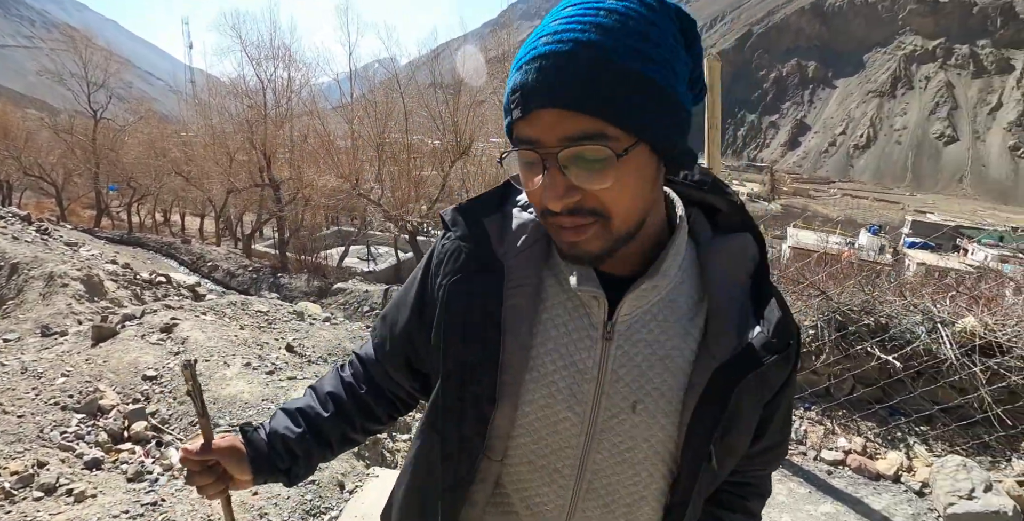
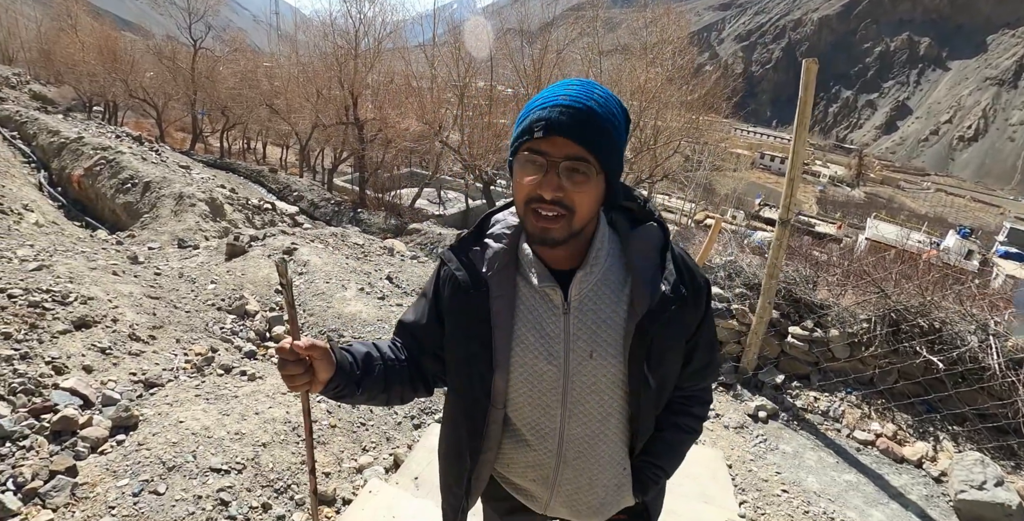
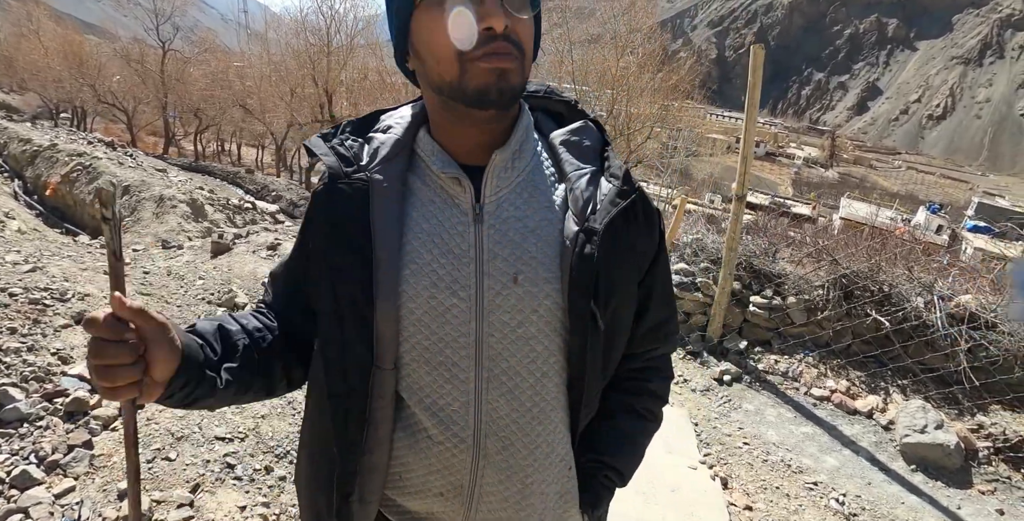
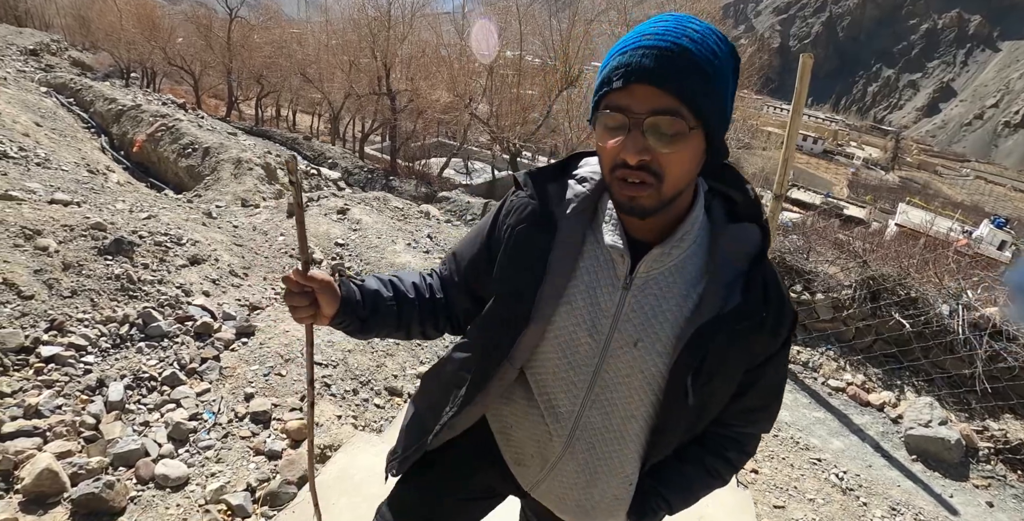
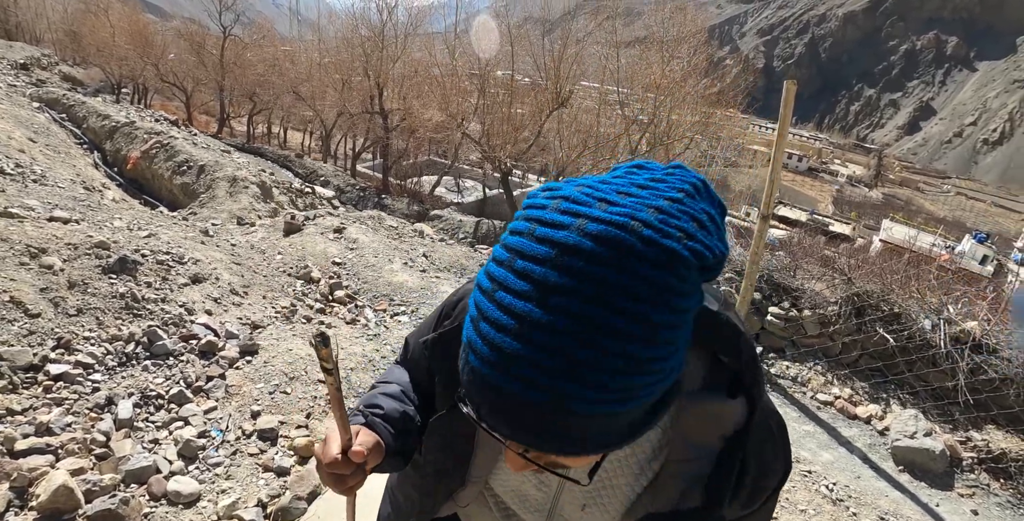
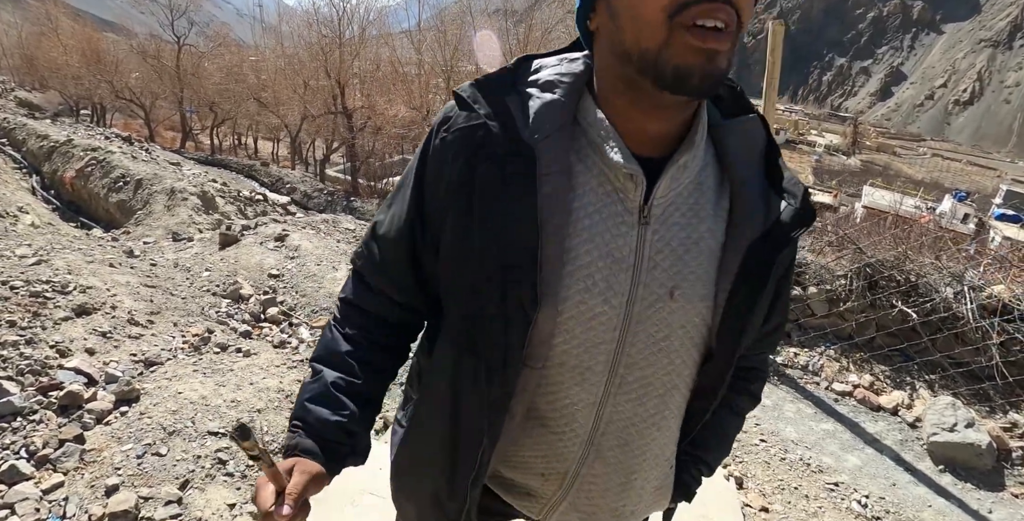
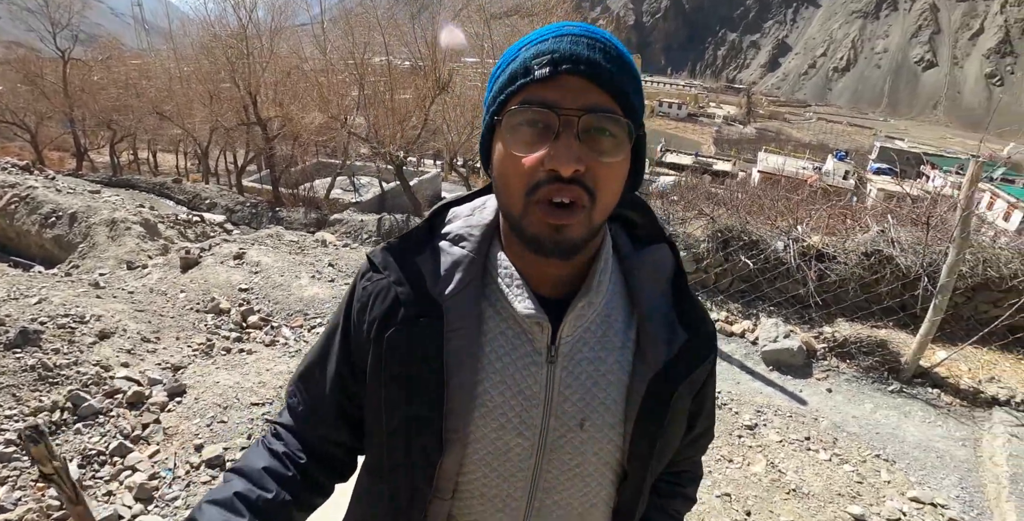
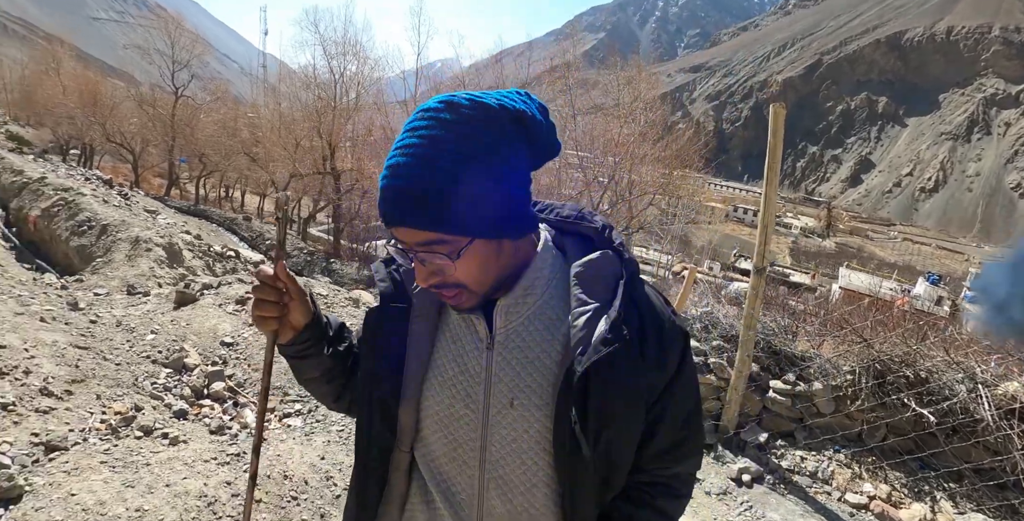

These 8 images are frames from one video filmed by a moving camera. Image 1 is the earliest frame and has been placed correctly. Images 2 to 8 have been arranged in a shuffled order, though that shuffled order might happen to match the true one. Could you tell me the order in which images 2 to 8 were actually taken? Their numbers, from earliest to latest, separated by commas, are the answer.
8, 2, 6, 3, 4, 5, 7
